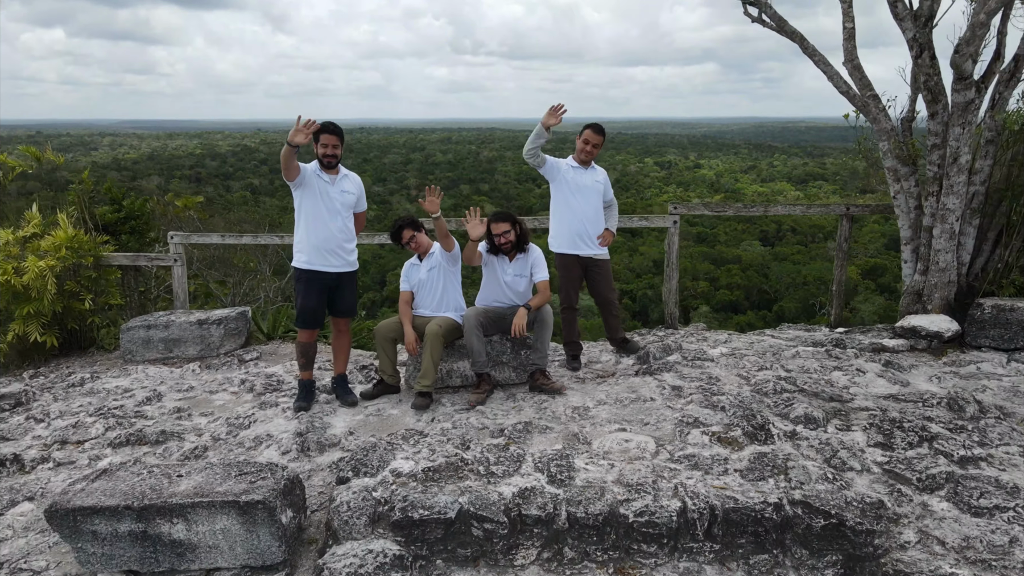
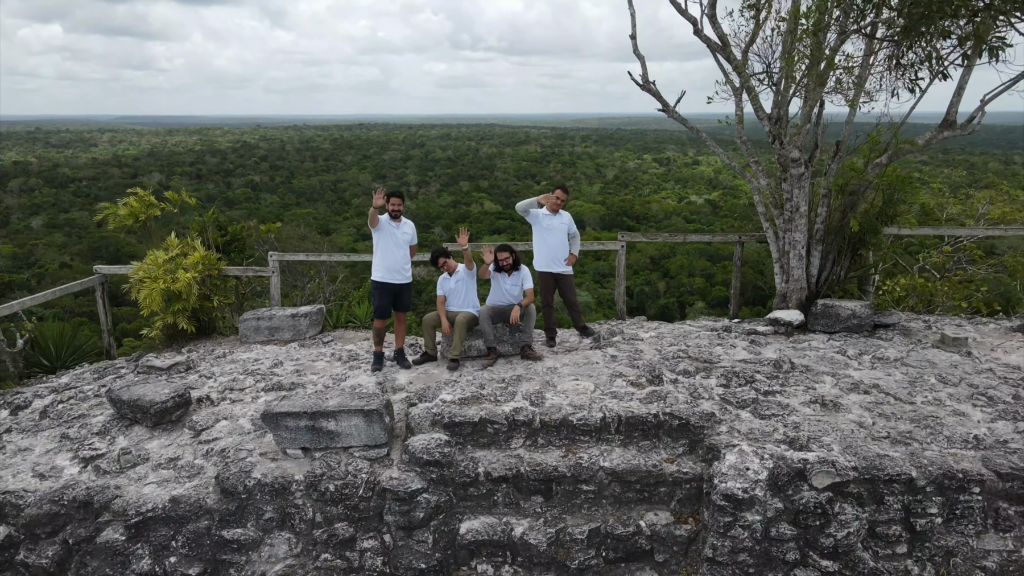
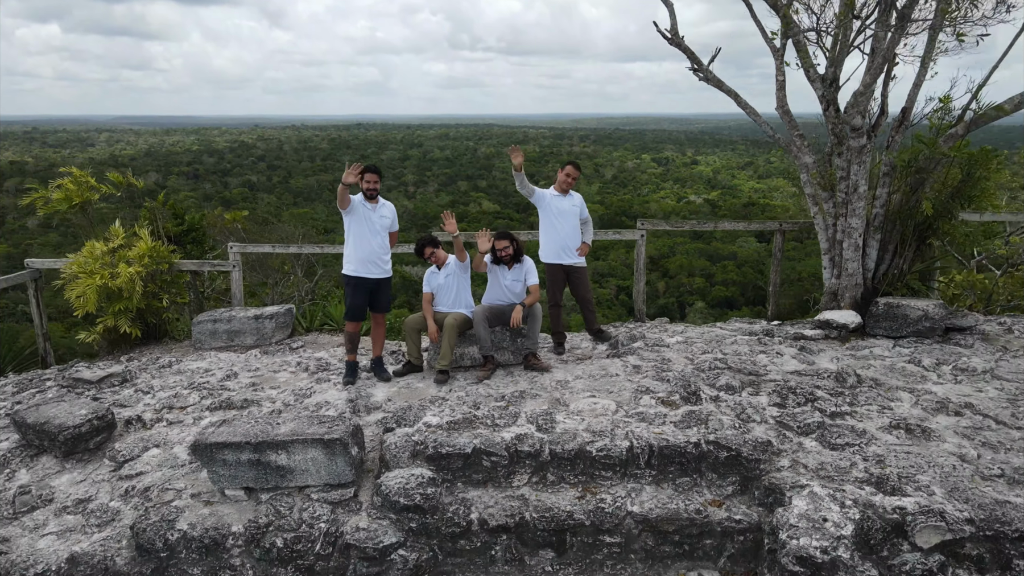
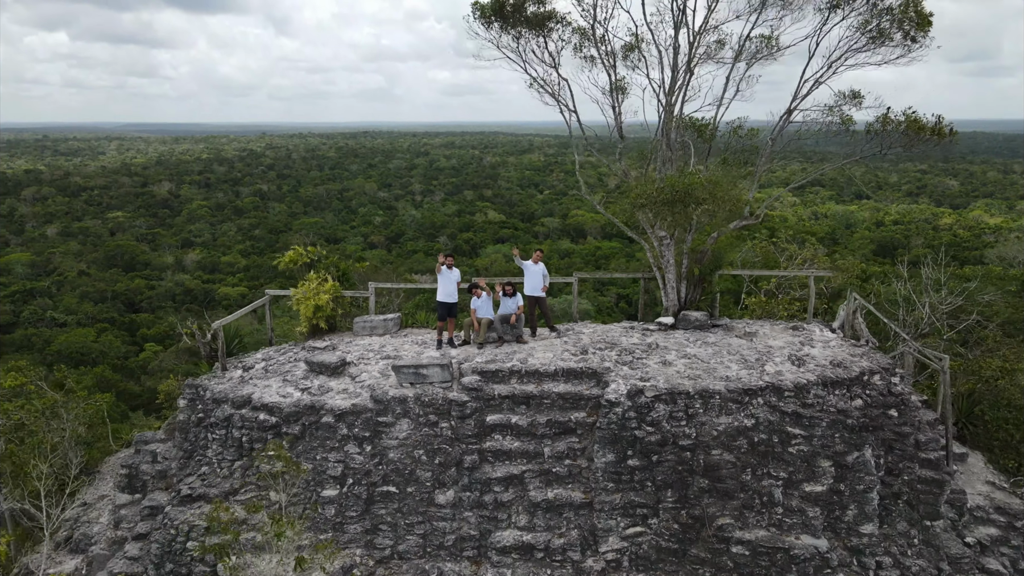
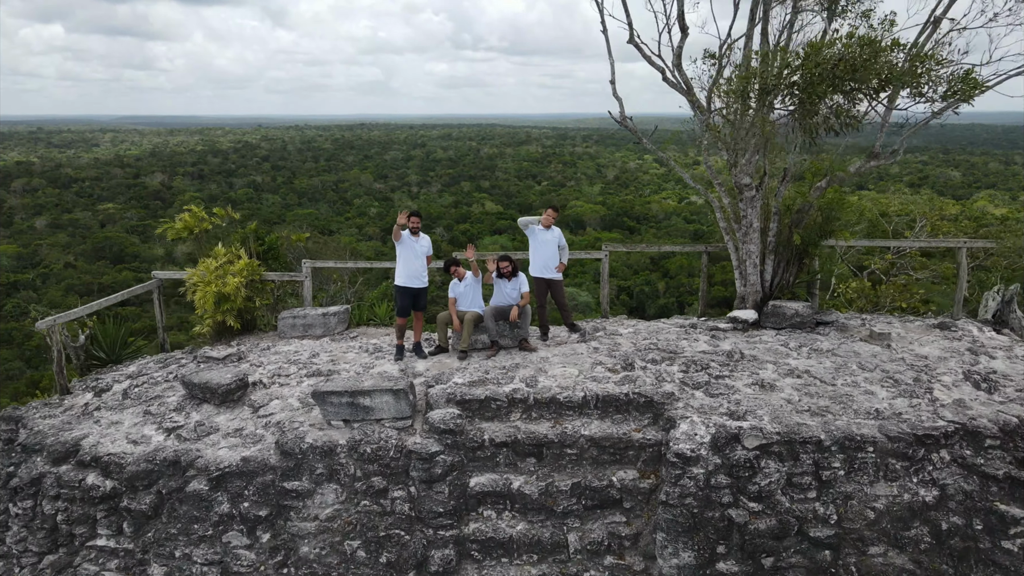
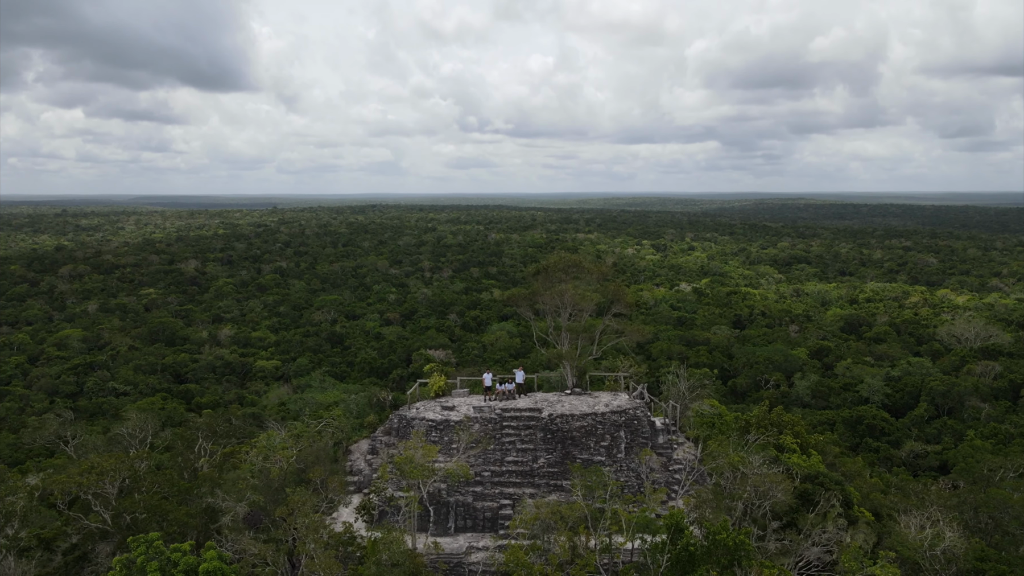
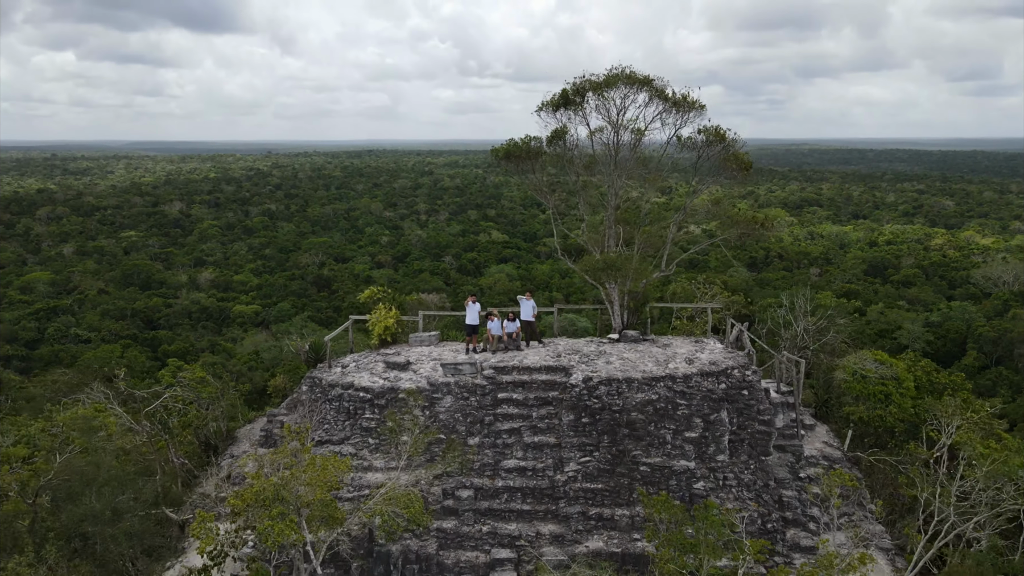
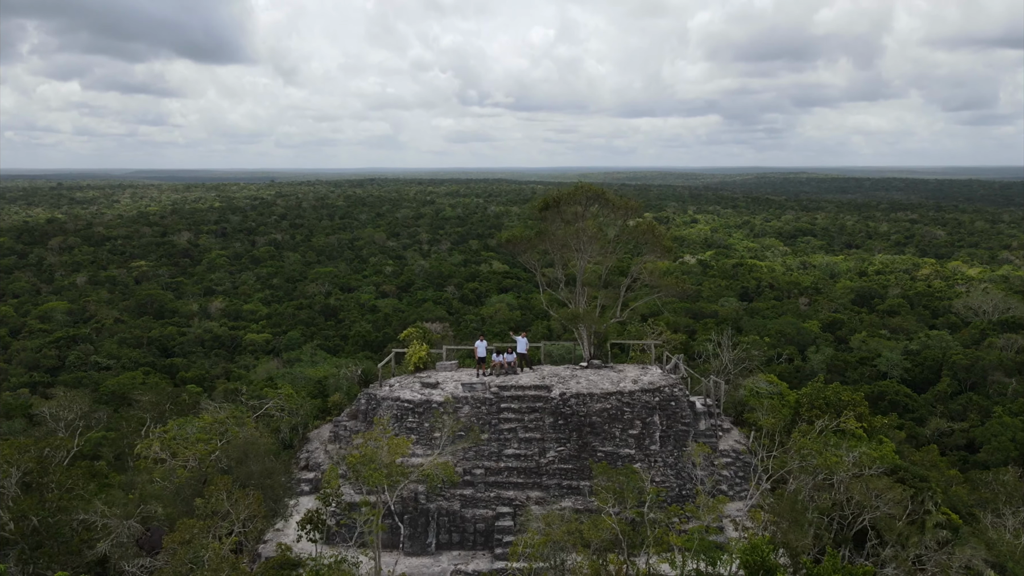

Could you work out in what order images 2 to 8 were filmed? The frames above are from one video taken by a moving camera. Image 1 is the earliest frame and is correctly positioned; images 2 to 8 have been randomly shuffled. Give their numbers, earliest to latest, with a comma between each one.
3, 2, 5, 4, 7, 8, 6
